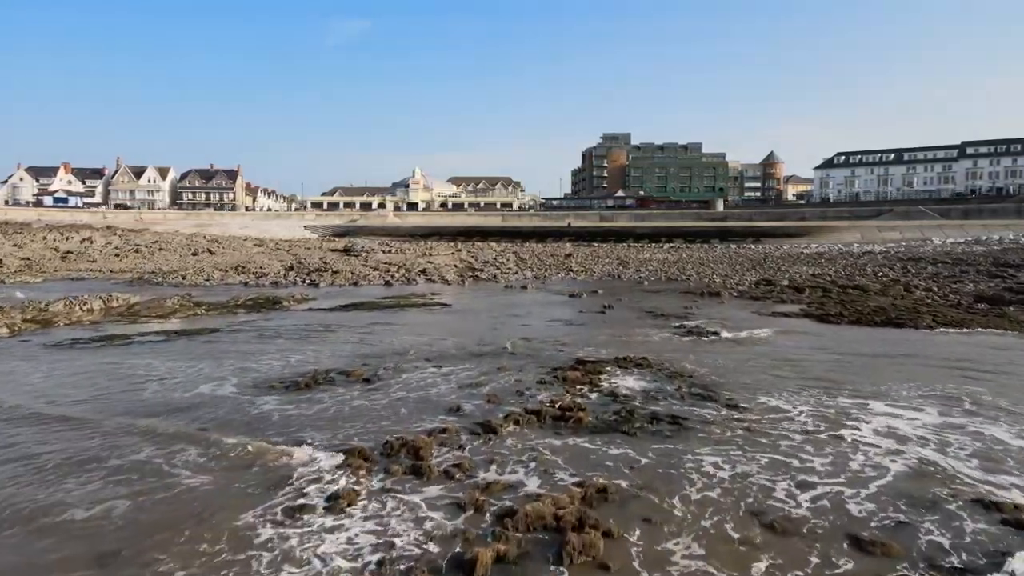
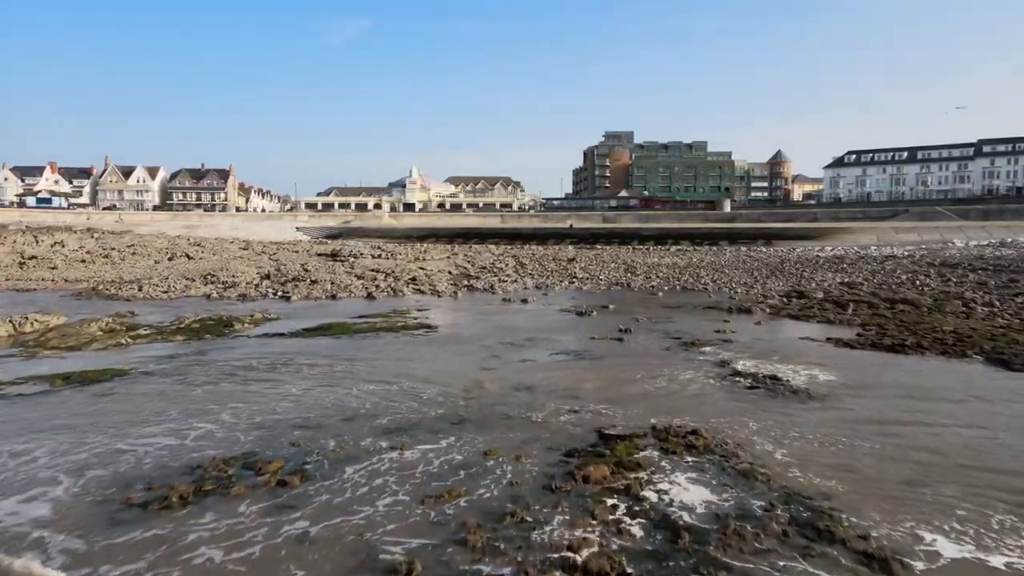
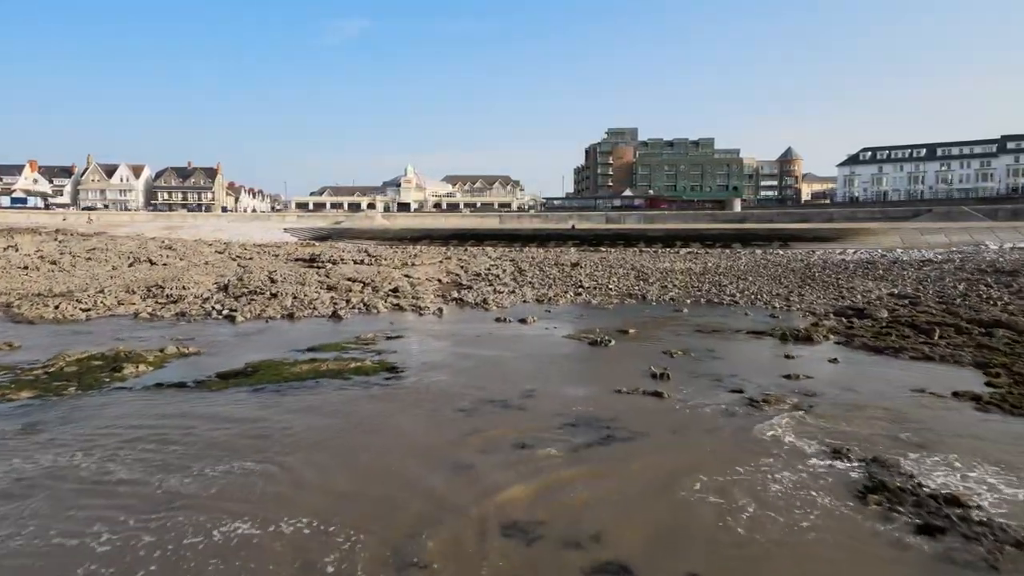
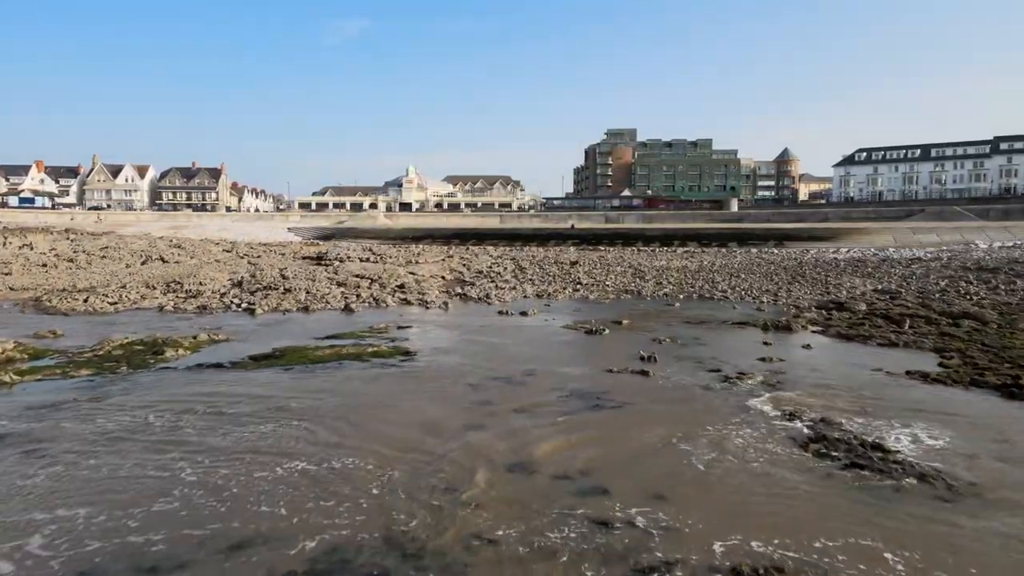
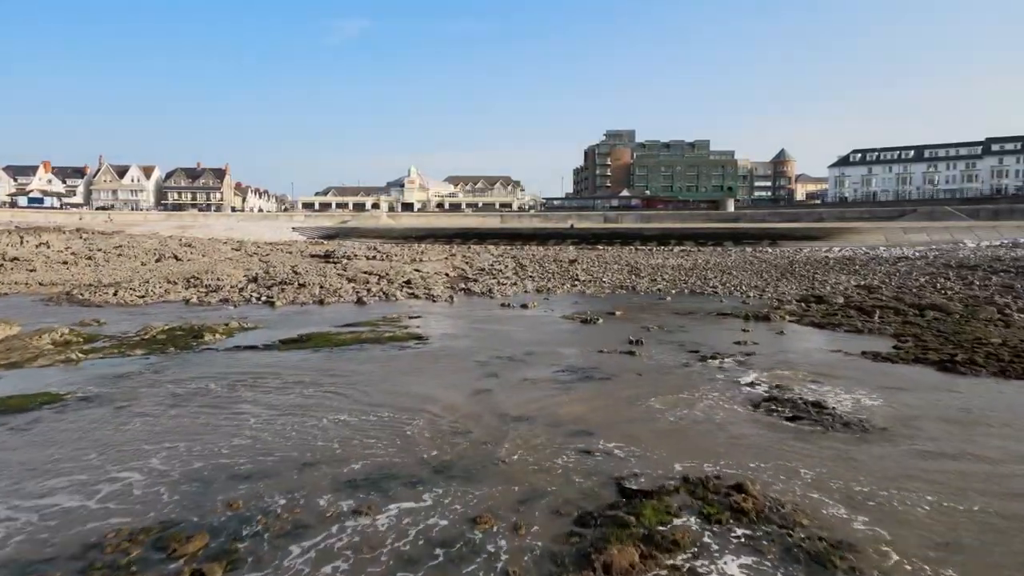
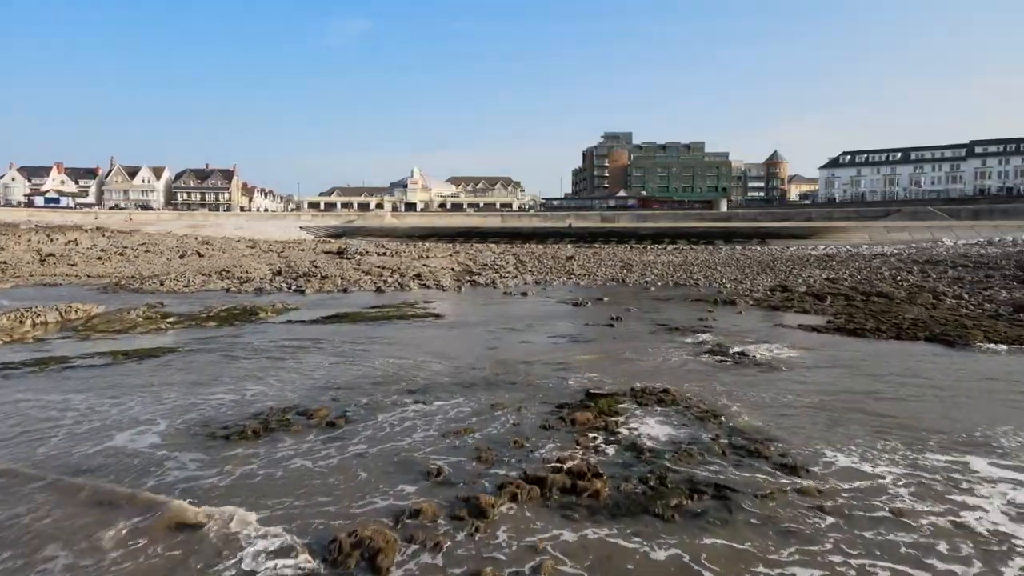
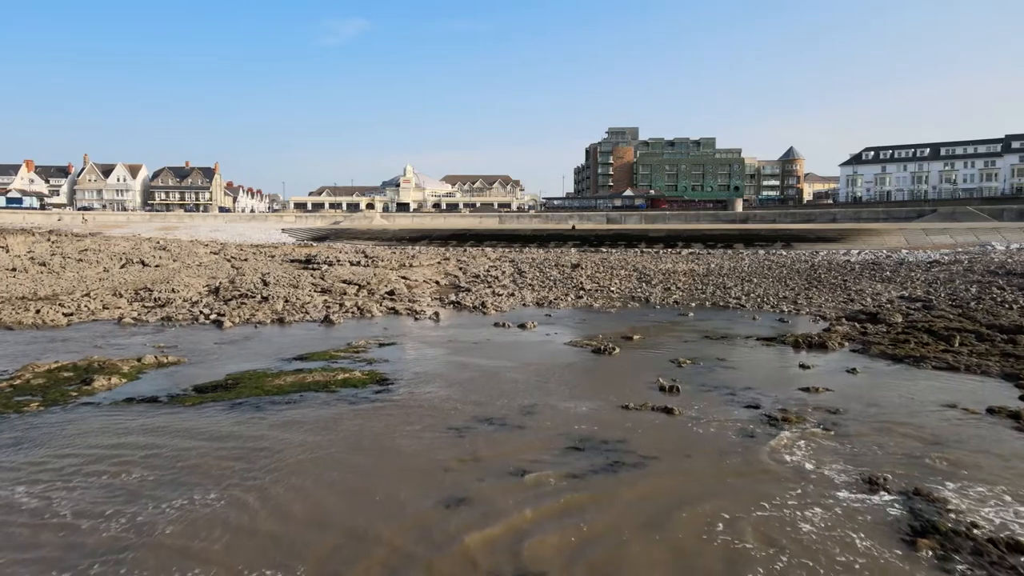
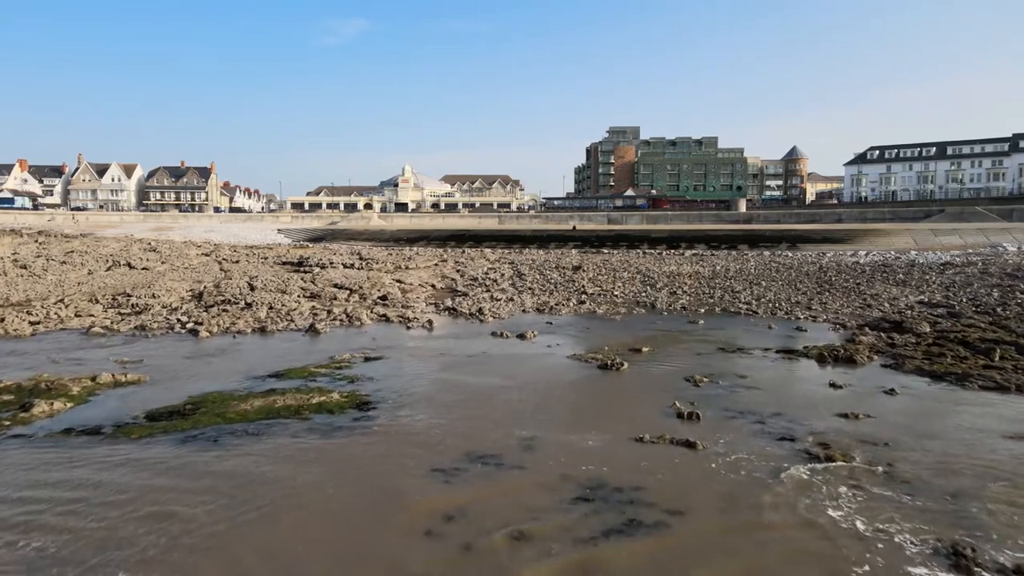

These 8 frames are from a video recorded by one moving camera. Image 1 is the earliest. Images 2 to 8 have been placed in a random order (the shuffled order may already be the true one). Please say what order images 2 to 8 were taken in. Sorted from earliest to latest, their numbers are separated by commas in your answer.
6, 2, 5, 4, 3, 7, 8
